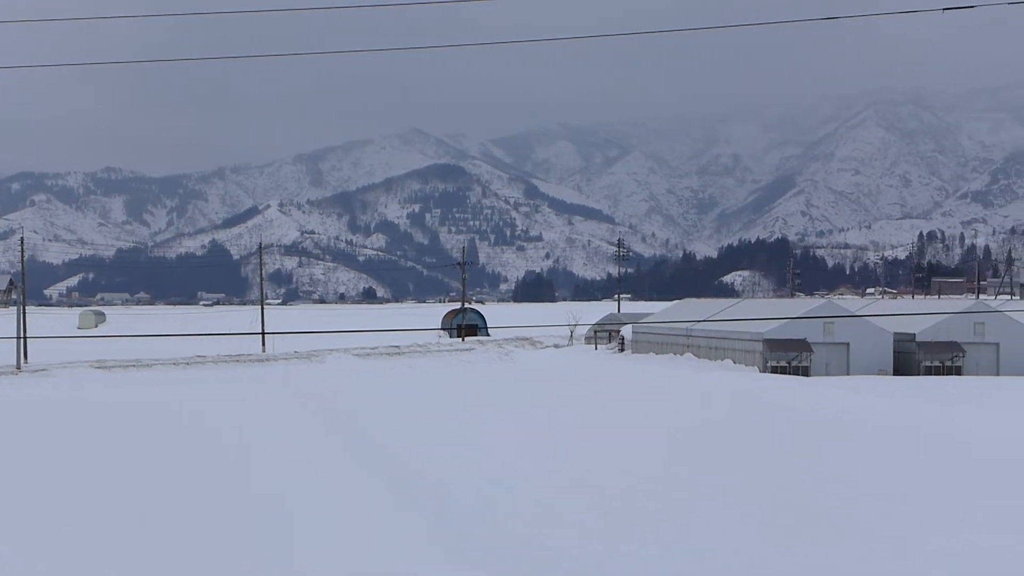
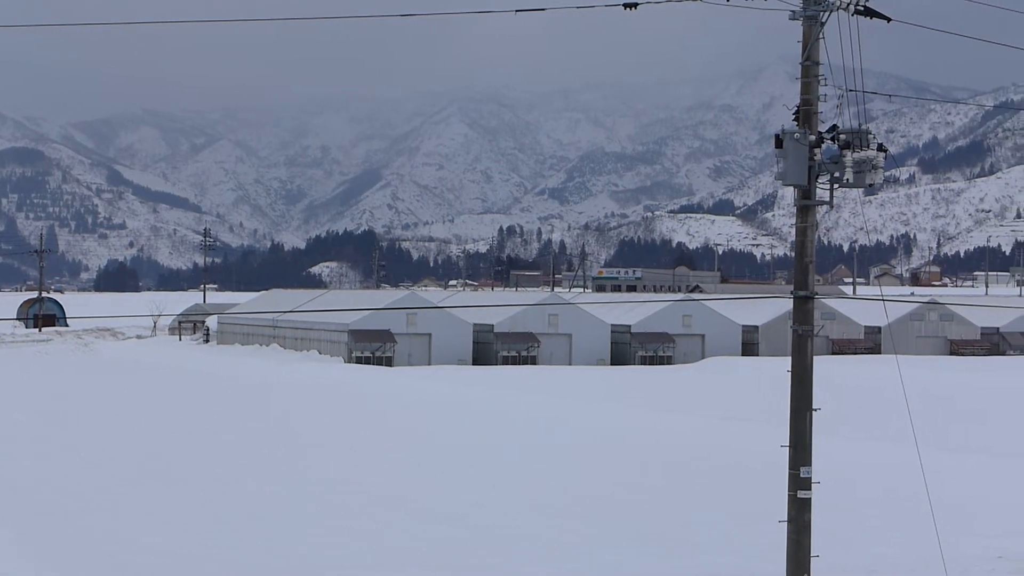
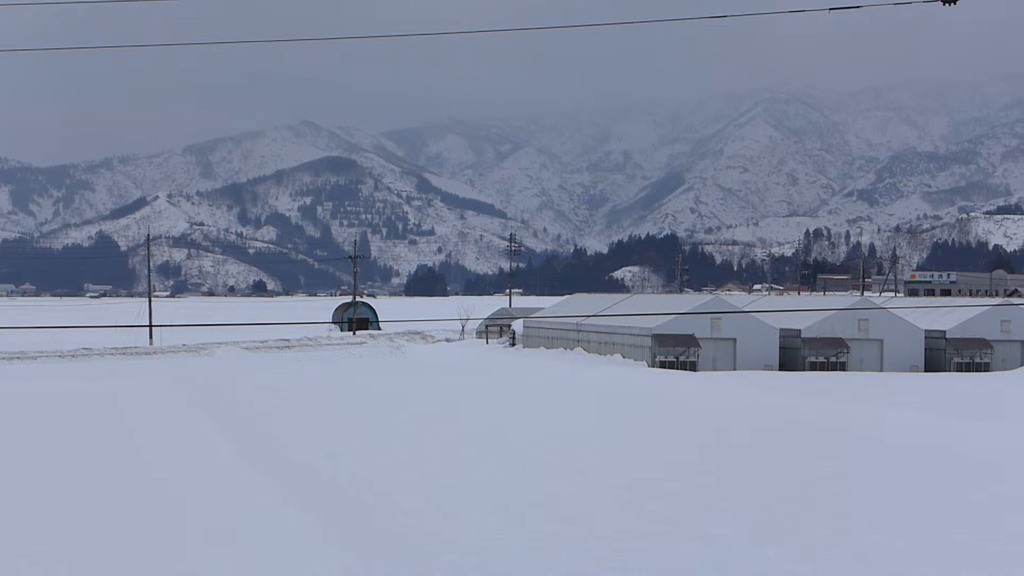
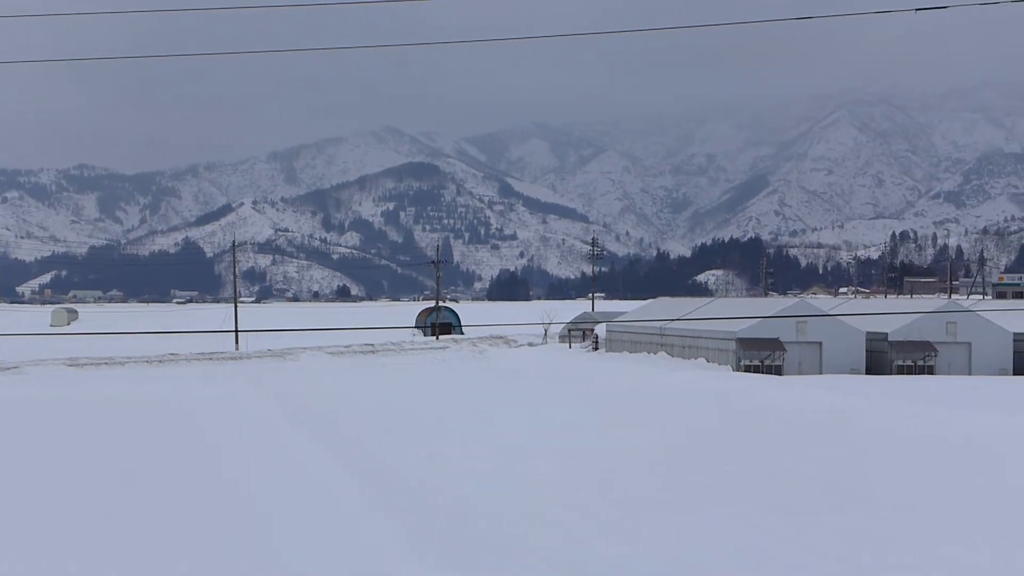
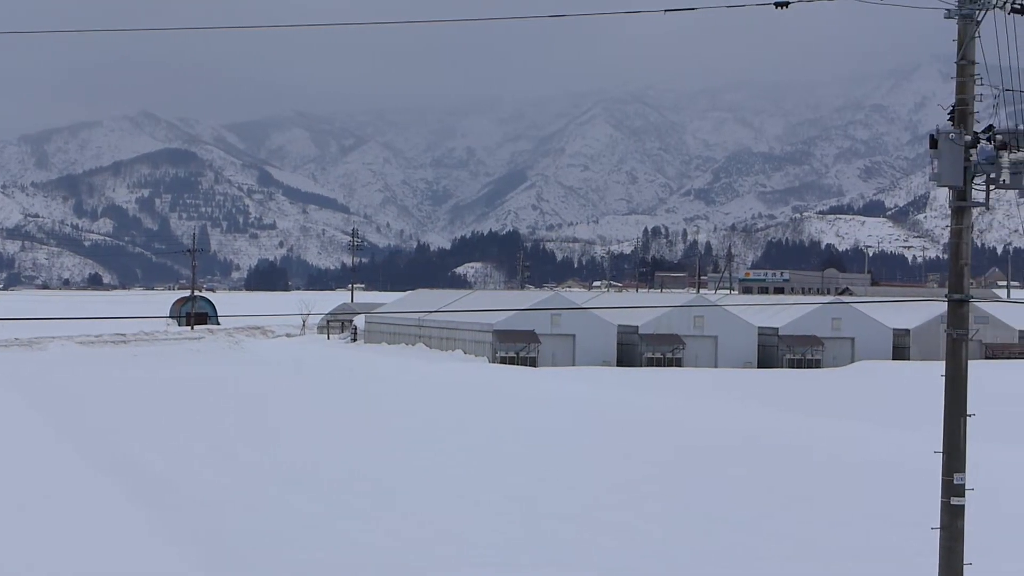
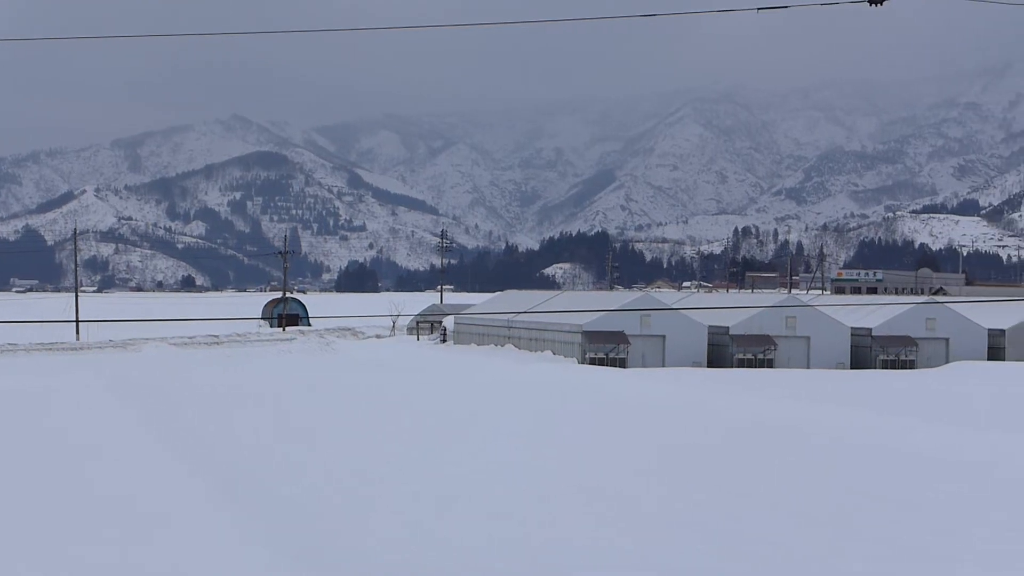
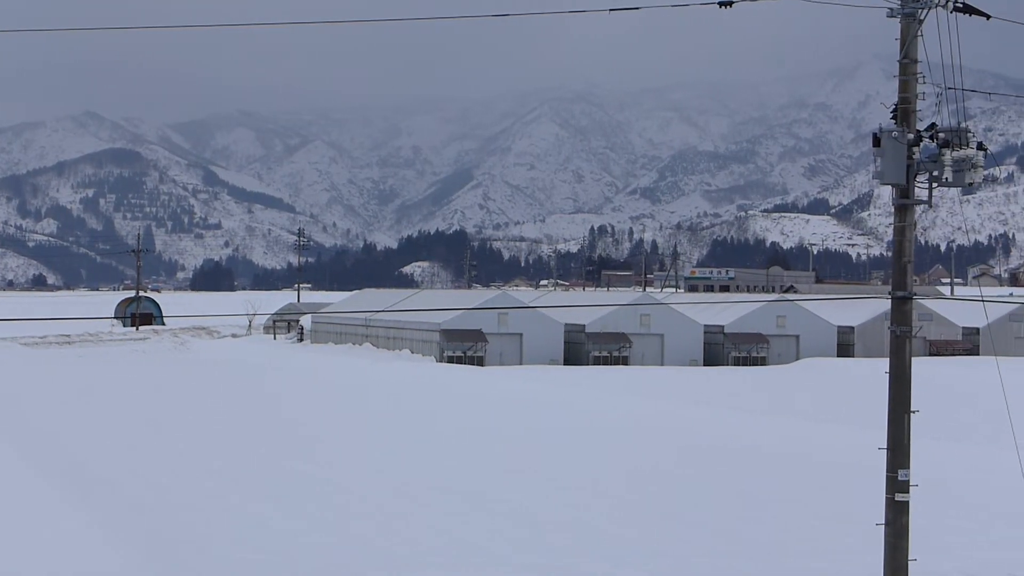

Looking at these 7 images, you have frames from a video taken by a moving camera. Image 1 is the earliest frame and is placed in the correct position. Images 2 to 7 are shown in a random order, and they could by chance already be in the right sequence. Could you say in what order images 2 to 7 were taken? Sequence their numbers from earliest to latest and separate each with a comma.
4, 3, 6, 5, 7, 2
